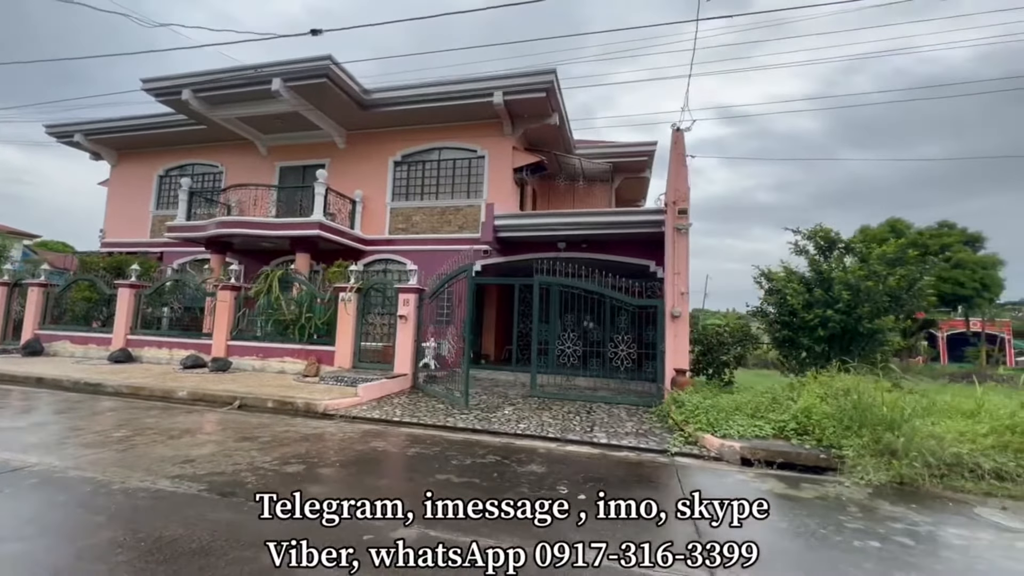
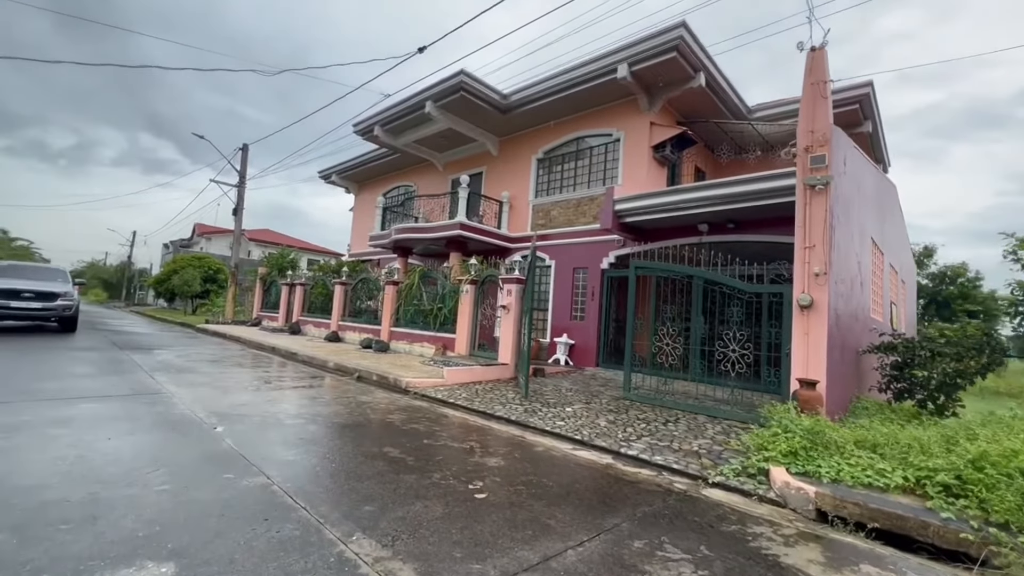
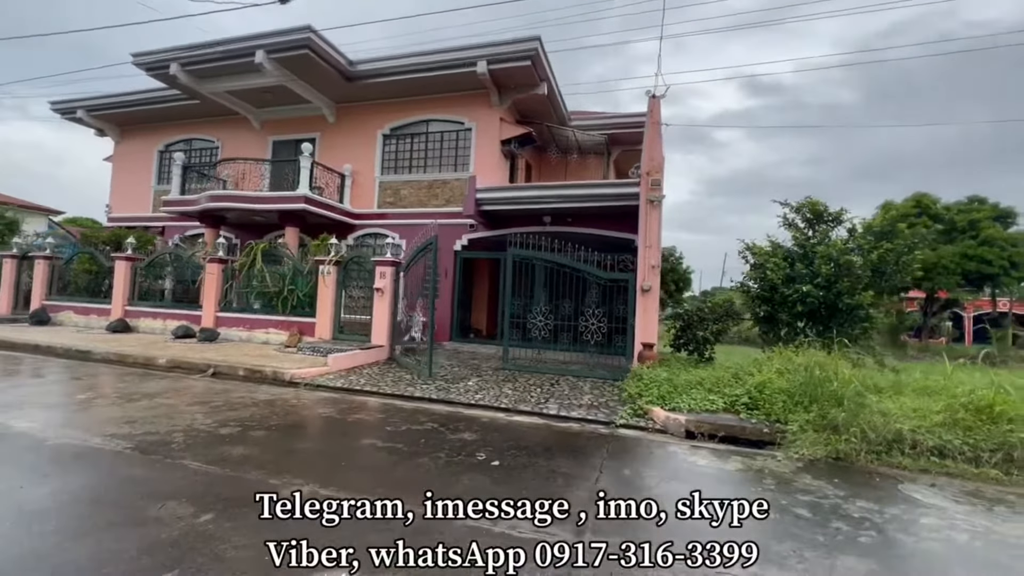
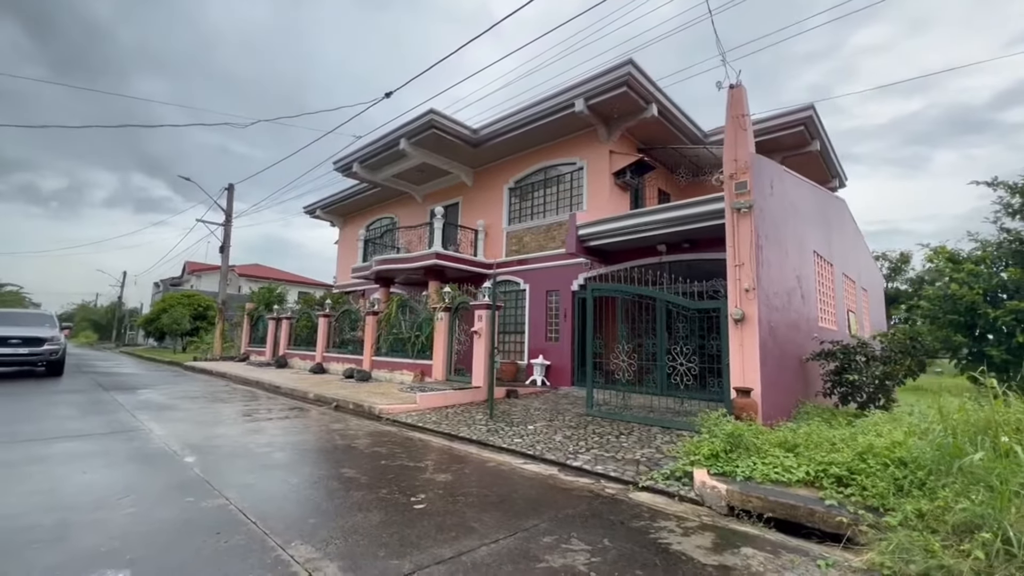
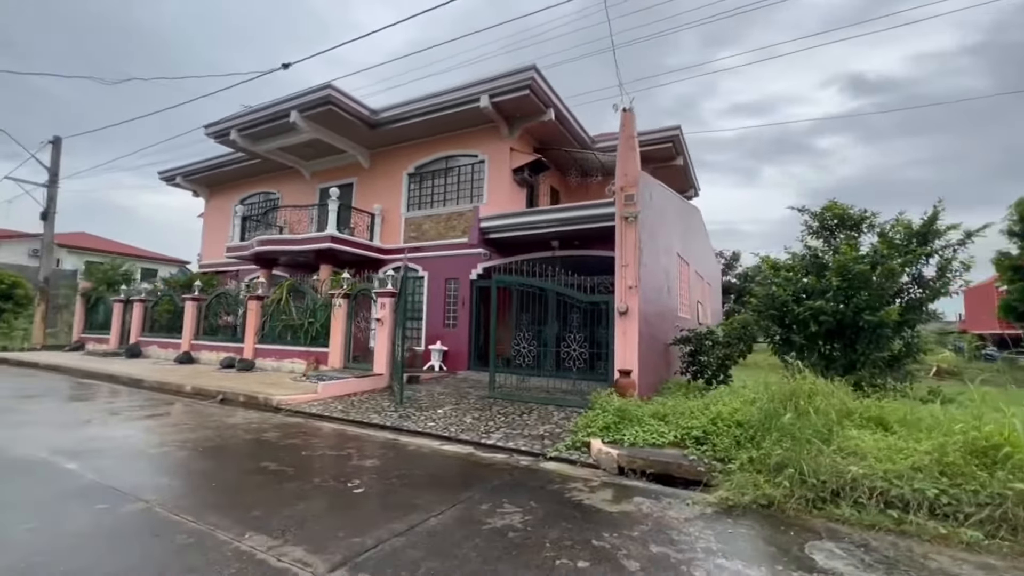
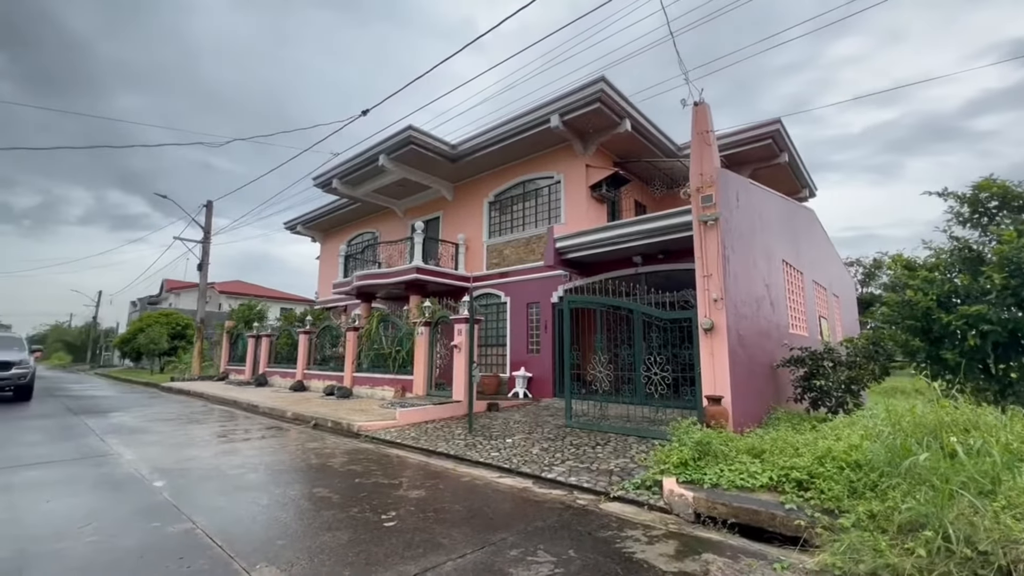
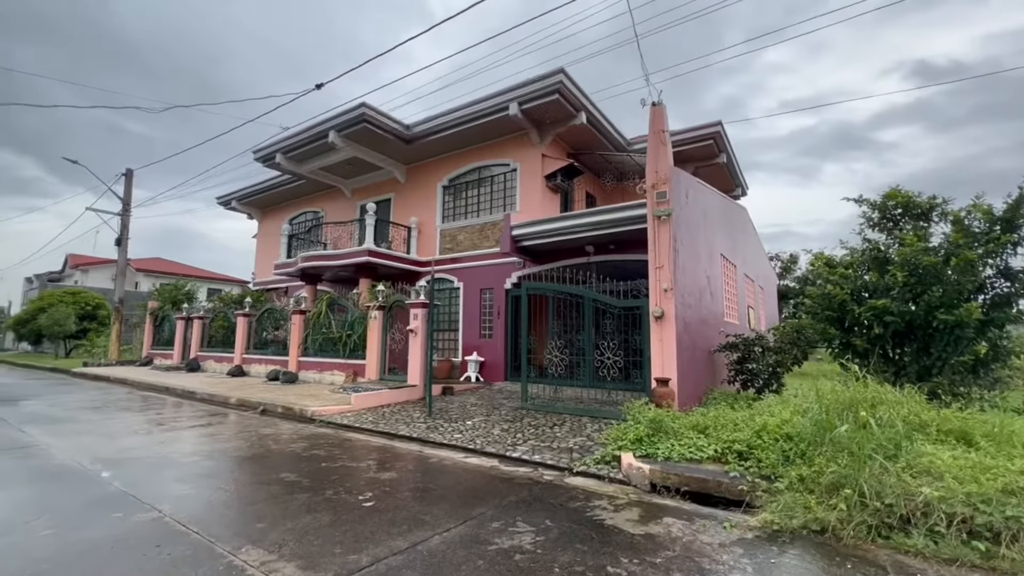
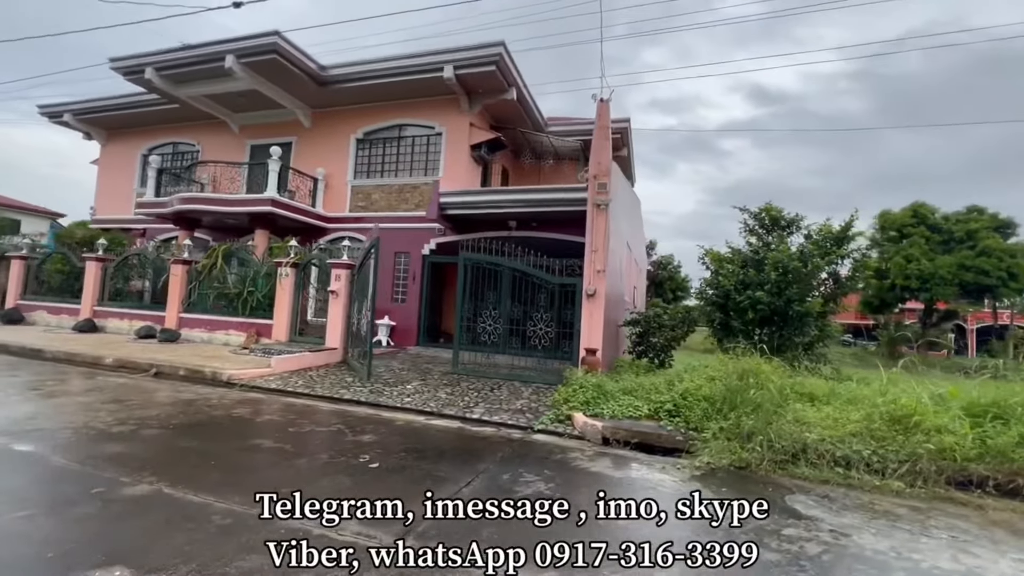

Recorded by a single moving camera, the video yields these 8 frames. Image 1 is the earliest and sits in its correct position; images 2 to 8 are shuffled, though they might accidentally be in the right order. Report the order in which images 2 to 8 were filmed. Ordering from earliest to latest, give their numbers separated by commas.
3, 8, 5, 7, 6, 4, 2
